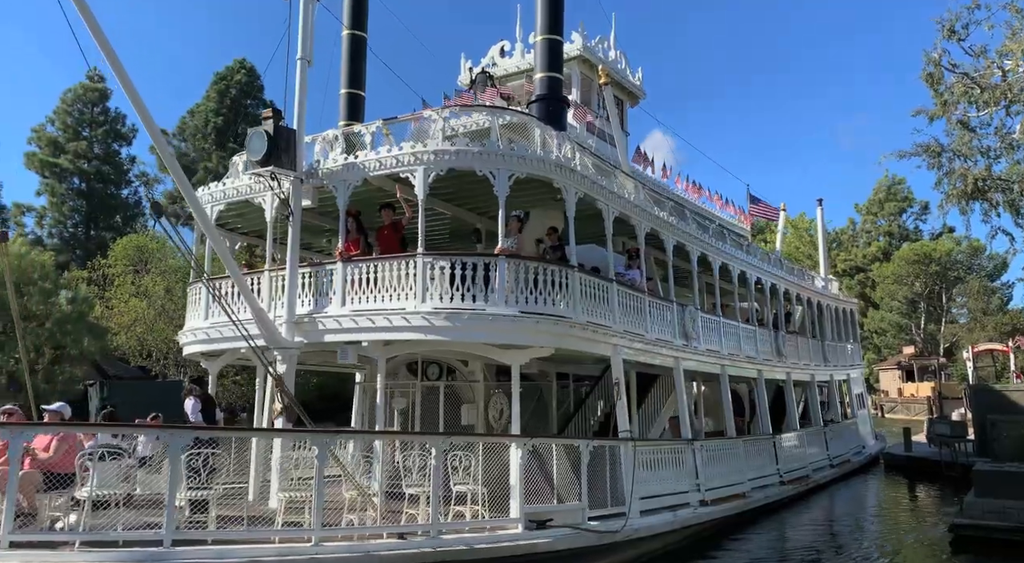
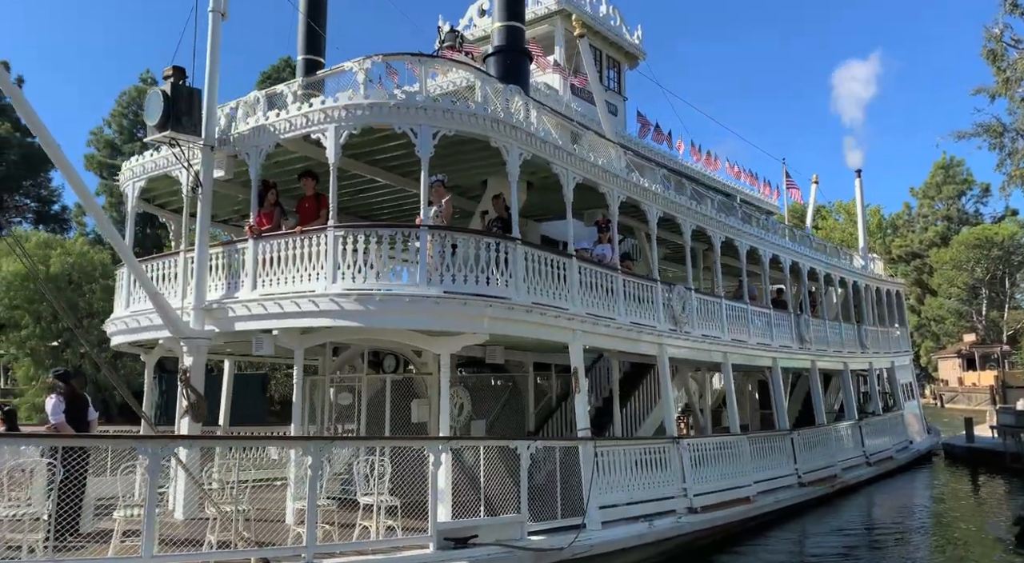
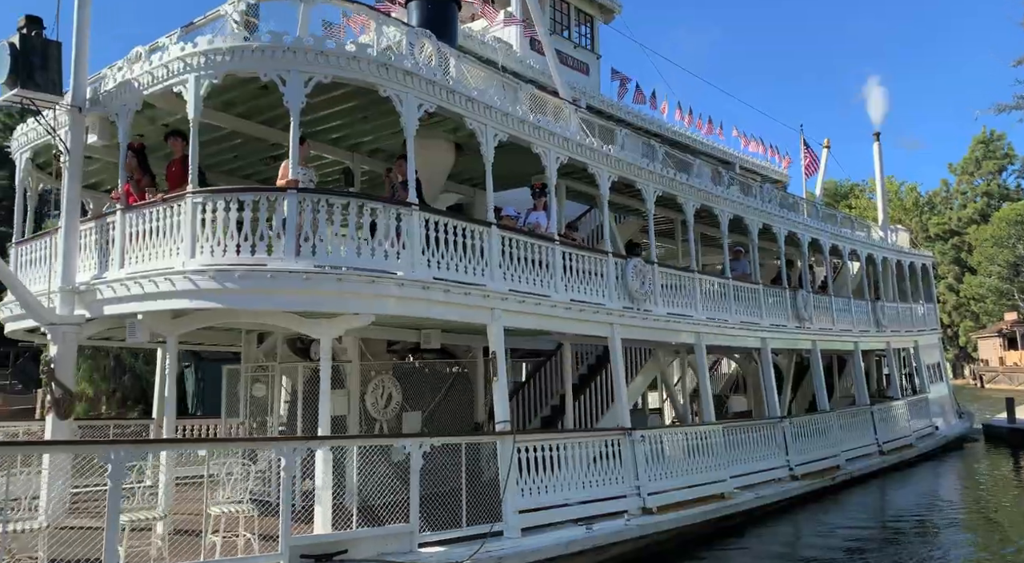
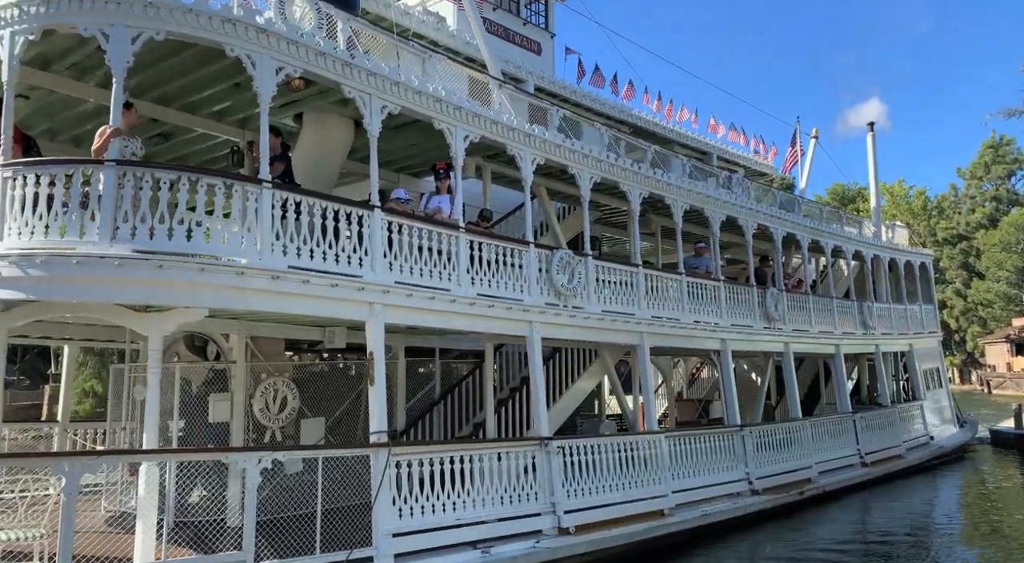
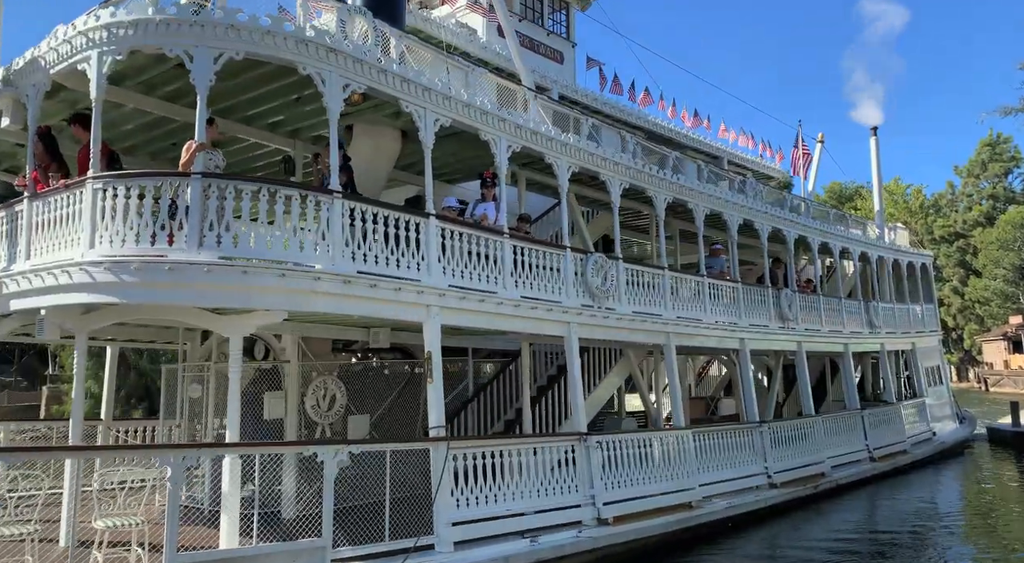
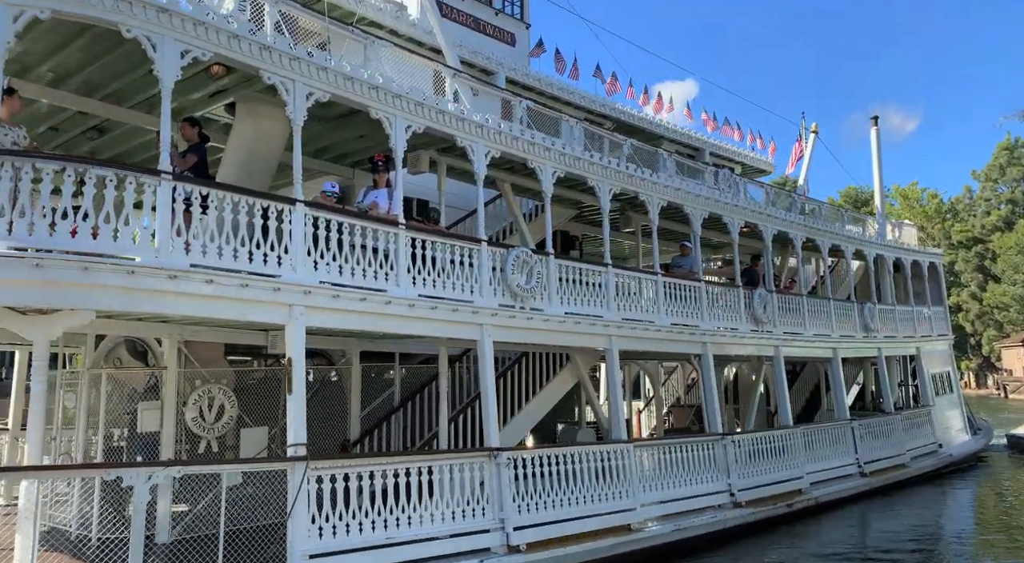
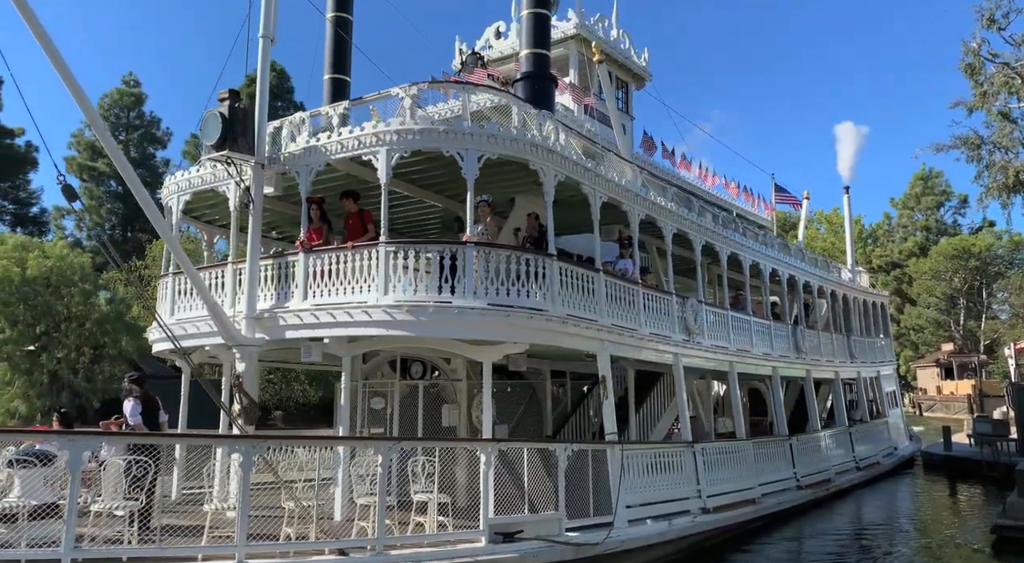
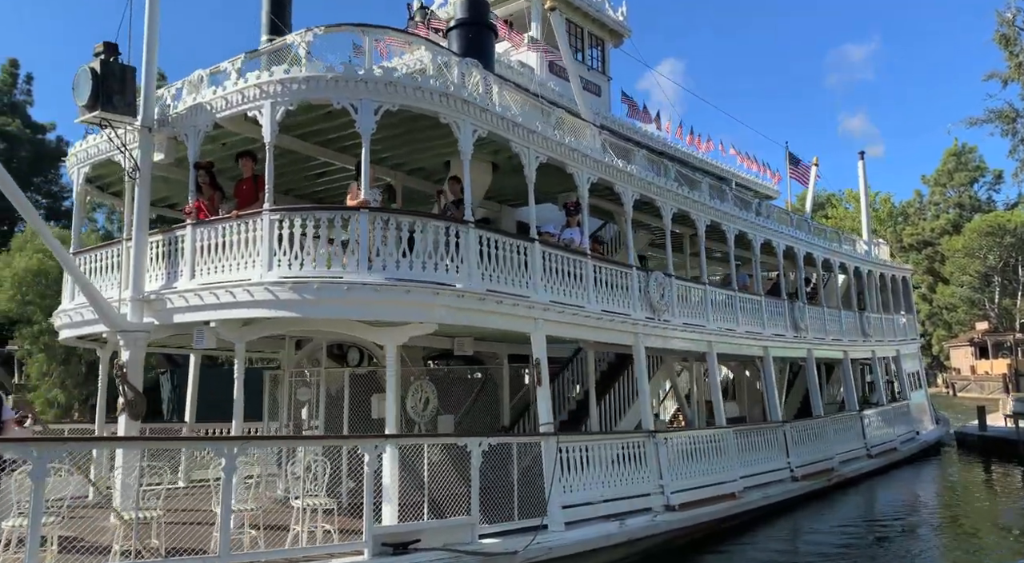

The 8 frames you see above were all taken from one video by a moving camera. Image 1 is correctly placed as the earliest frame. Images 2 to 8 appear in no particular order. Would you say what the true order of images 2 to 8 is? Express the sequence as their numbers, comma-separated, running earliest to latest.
7, 2, 8, 3, 5, 4, 6
